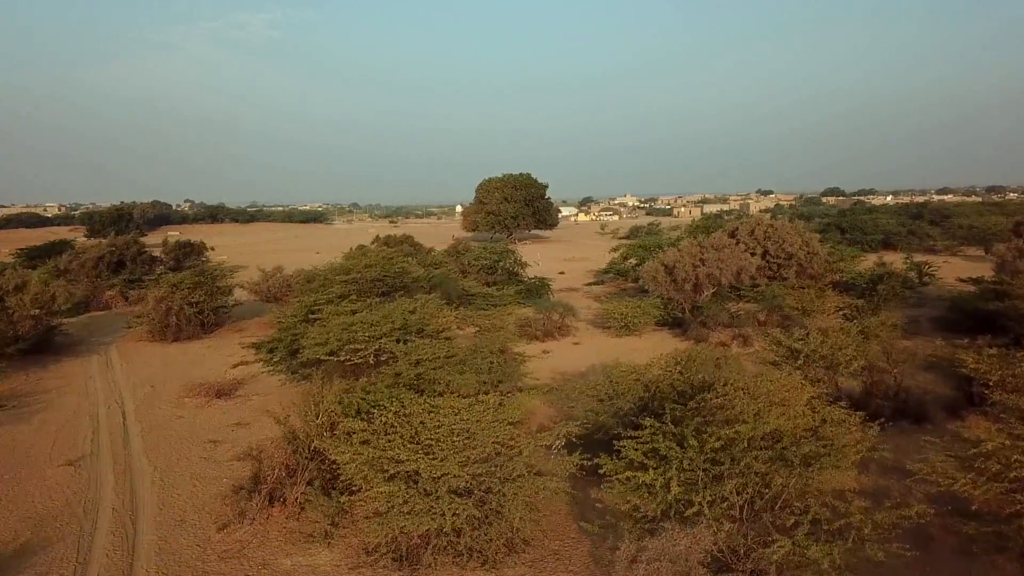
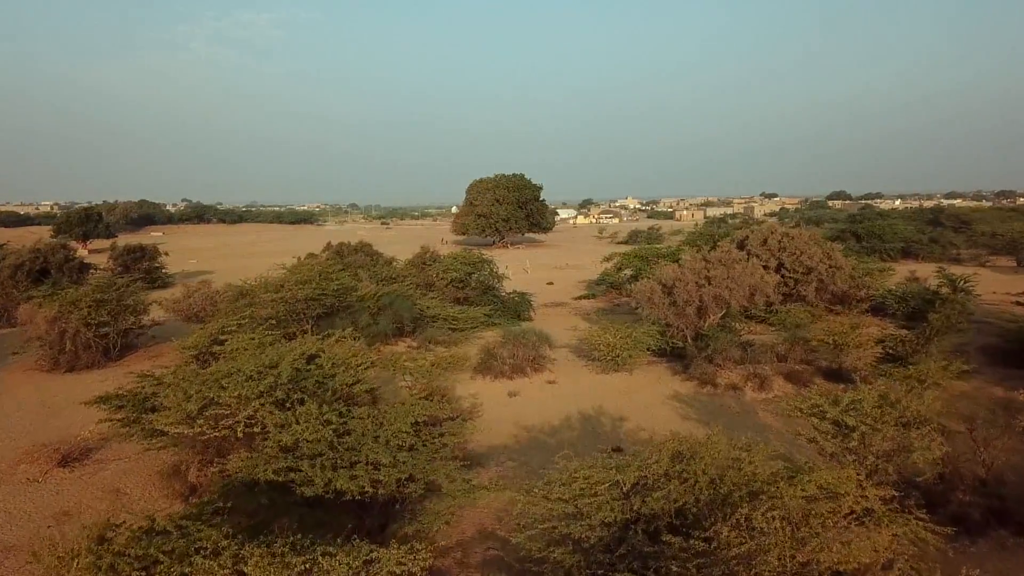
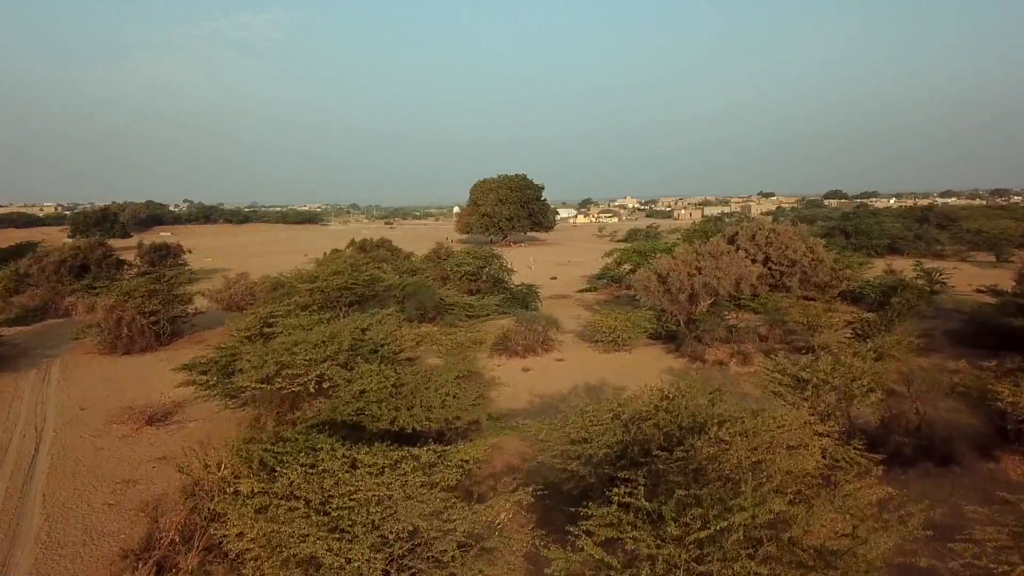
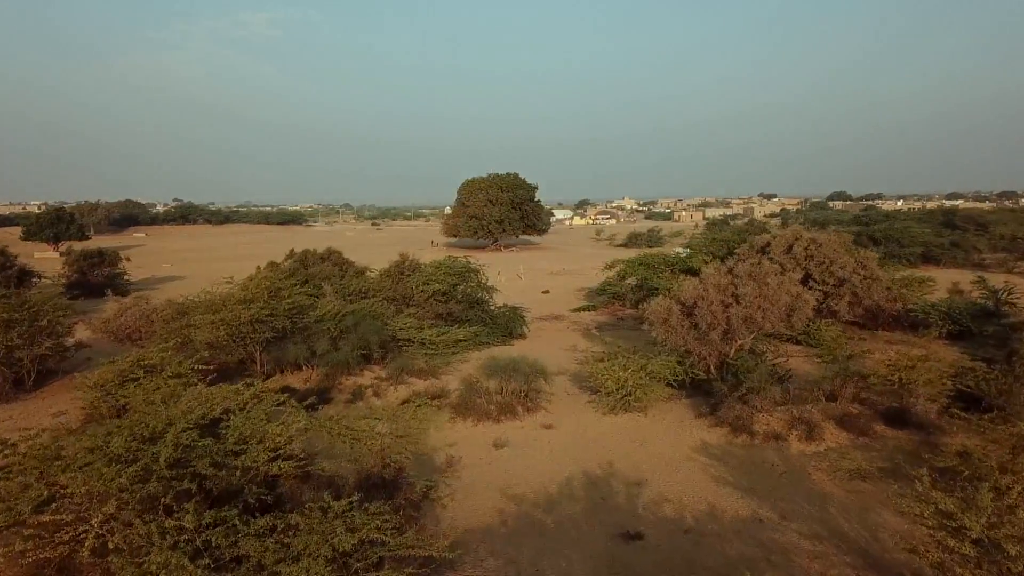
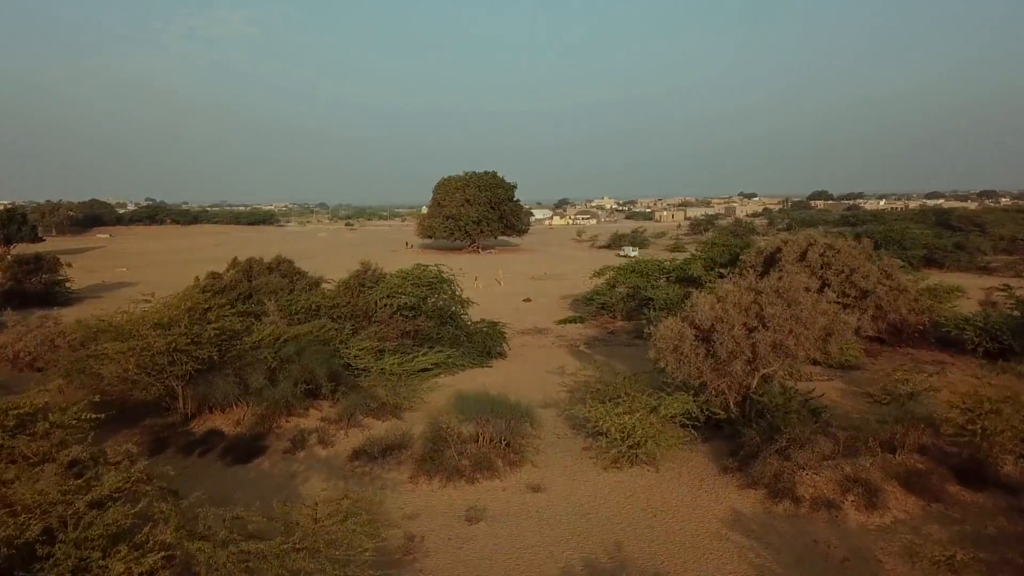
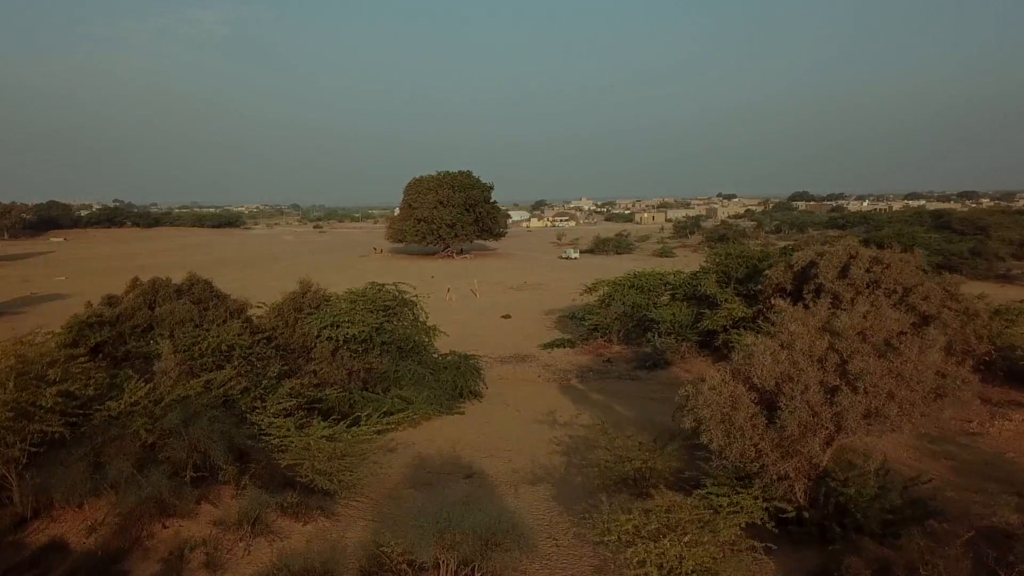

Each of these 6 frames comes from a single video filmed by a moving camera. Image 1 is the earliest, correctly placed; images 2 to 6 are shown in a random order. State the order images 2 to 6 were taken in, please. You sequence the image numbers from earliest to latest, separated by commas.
3, 2, 4, 5, 6
